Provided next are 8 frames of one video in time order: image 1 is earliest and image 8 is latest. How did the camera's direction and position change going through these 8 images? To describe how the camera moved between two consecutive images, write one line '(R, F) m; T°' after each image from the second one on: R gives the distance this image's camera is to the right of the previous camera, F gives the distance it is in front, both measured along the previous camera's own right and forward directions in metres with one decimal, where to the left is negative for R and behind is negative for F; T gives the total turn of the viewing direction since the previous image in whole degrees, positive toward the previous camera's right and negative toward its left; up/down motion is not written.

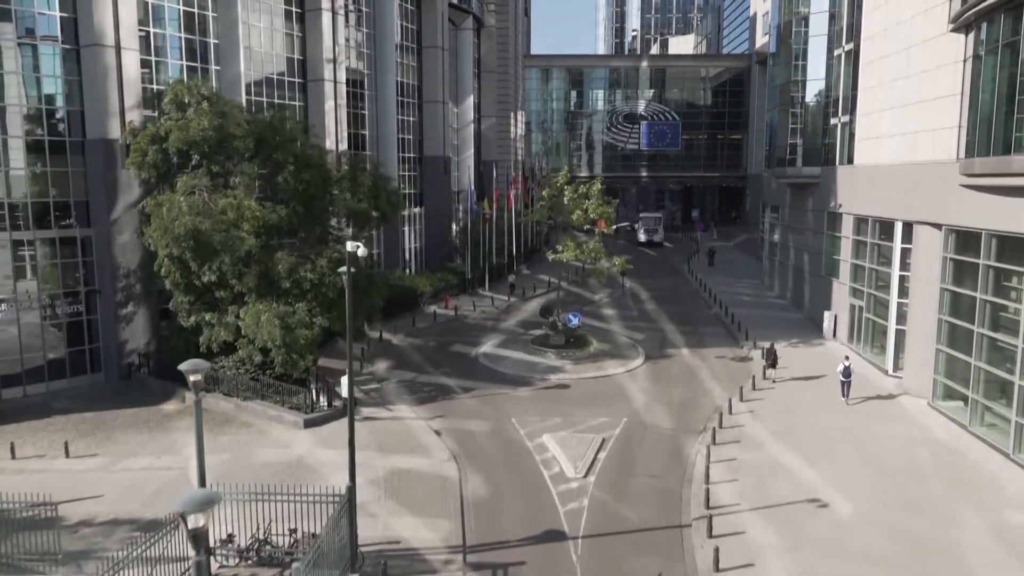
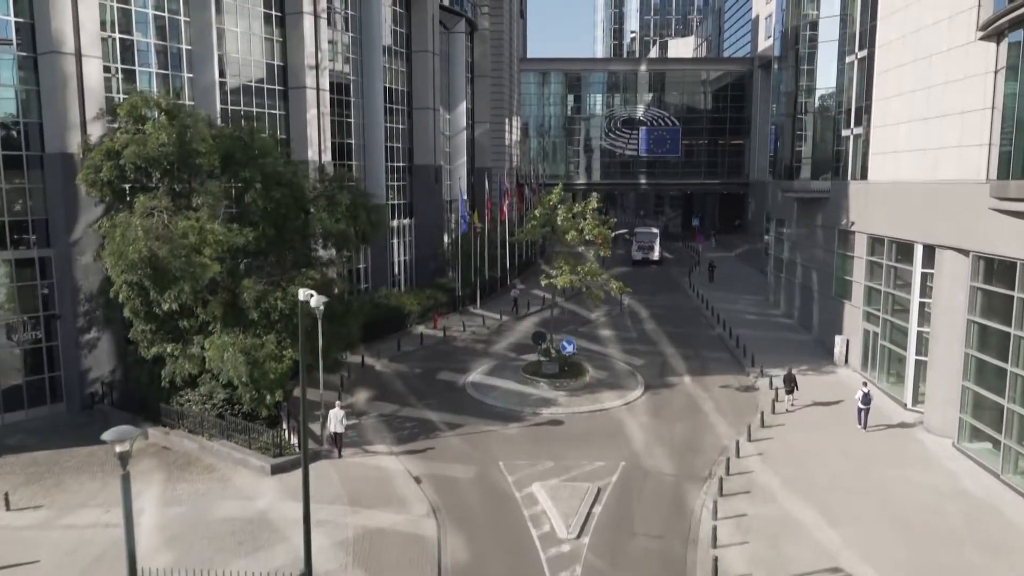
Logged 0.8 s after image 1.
(+0.2, +1.8) m; 0°
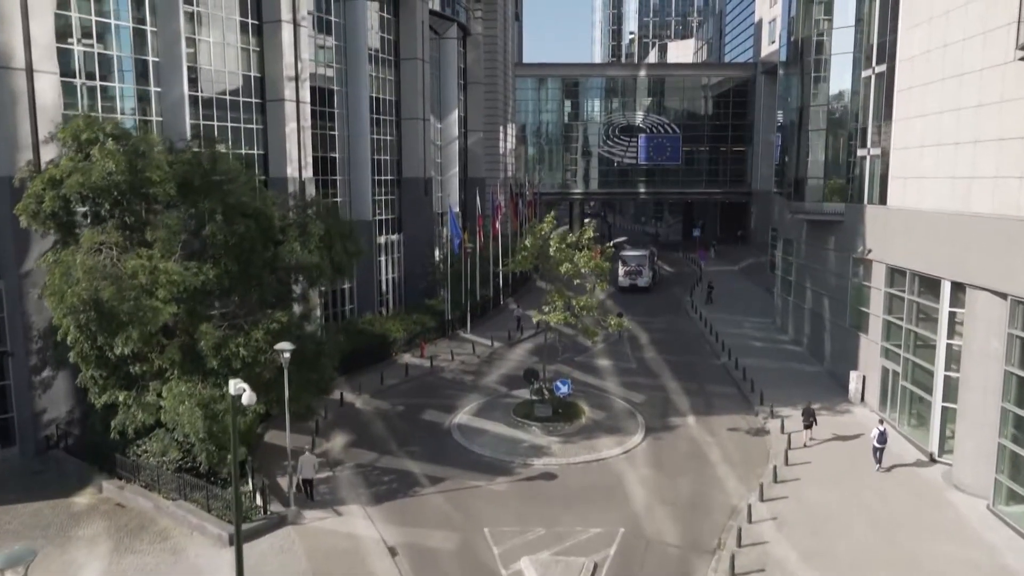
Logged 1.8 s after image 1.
(+0.2, +2.0) m; 0°
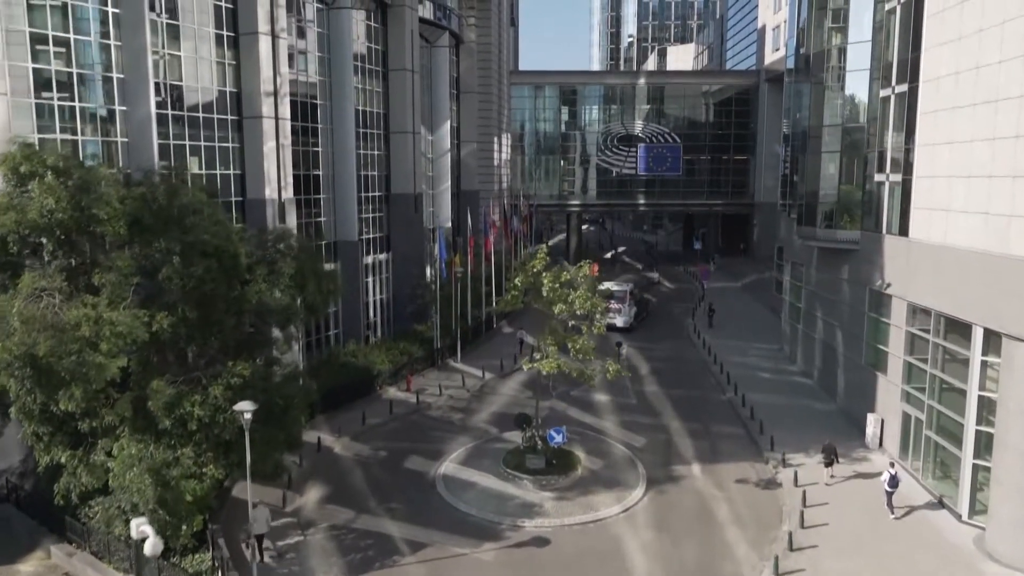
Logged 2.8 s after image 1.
(+0.2, +1.9) m; 0°
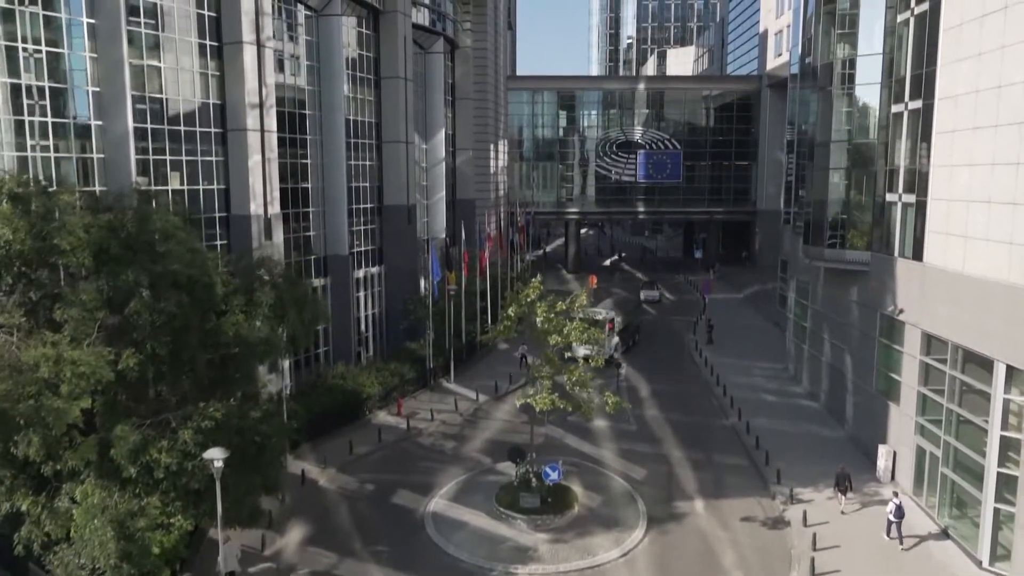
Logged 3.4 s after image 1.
(+0.1, +1.1) m; 0°
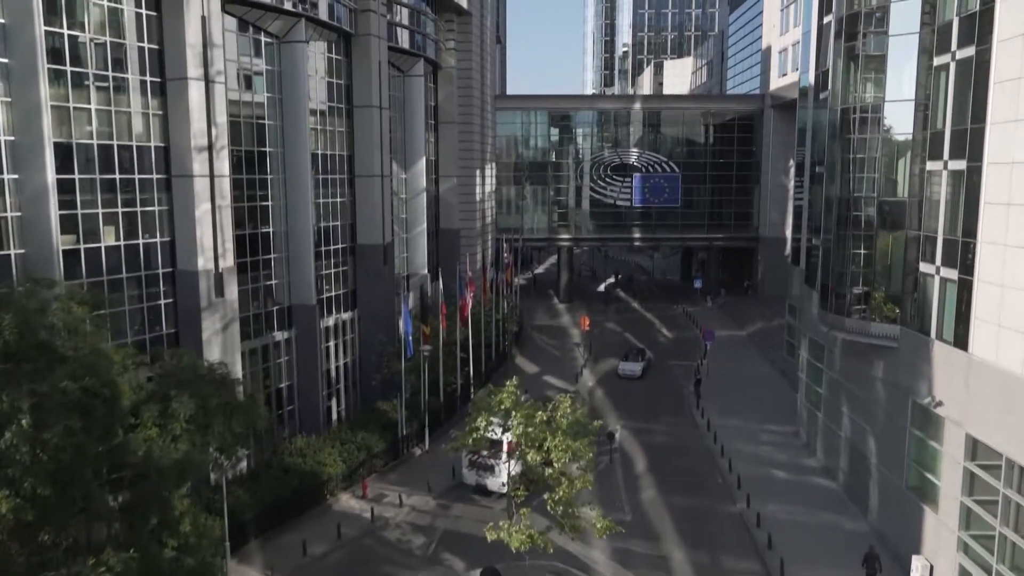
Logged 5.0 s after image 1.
(+0.5, +3.2) m; 0°
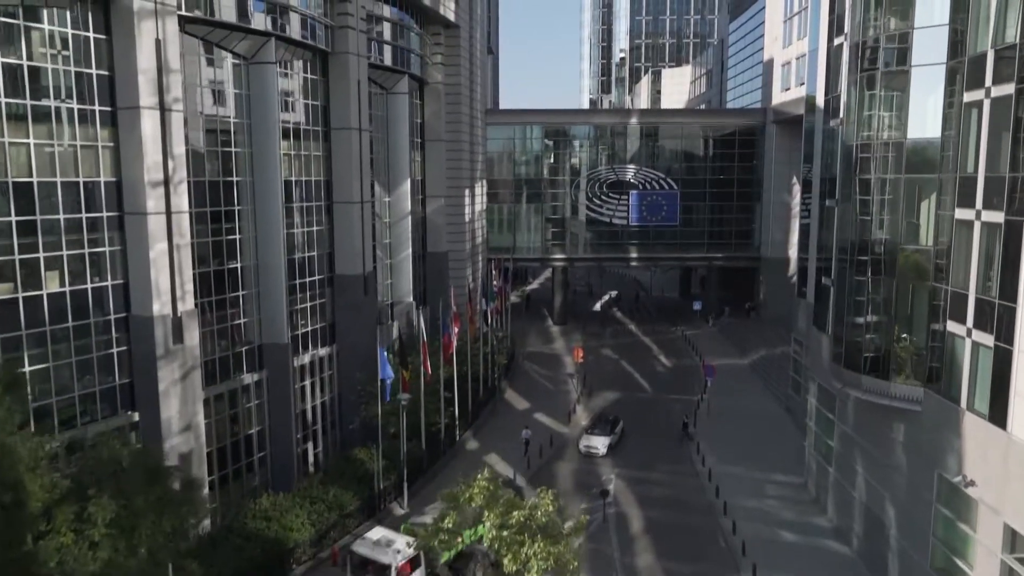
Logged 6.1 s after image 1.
(+0.4, +2.2) m; 0°
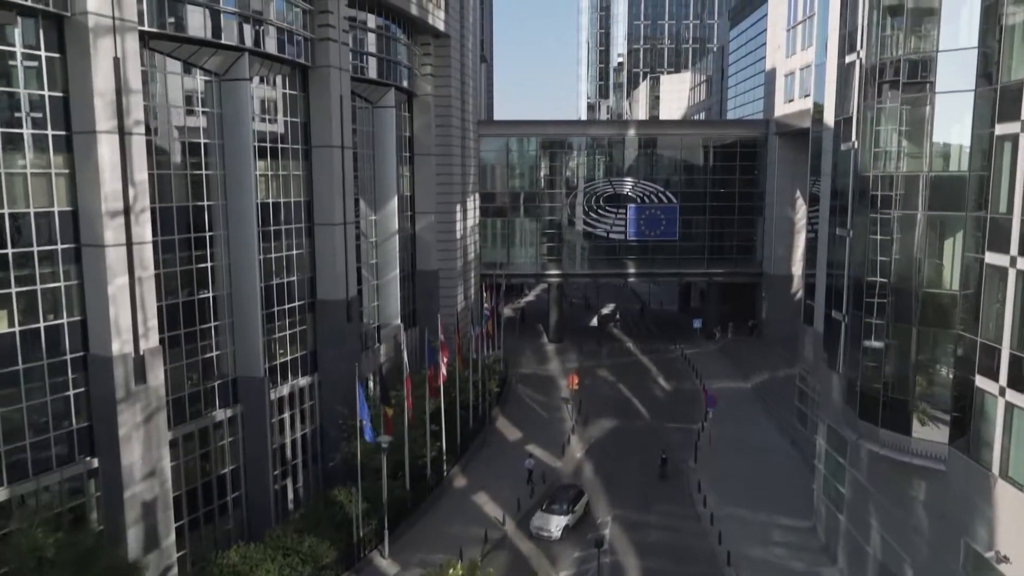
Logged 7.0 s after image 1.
(+0.3, +1.7) m; 0°
